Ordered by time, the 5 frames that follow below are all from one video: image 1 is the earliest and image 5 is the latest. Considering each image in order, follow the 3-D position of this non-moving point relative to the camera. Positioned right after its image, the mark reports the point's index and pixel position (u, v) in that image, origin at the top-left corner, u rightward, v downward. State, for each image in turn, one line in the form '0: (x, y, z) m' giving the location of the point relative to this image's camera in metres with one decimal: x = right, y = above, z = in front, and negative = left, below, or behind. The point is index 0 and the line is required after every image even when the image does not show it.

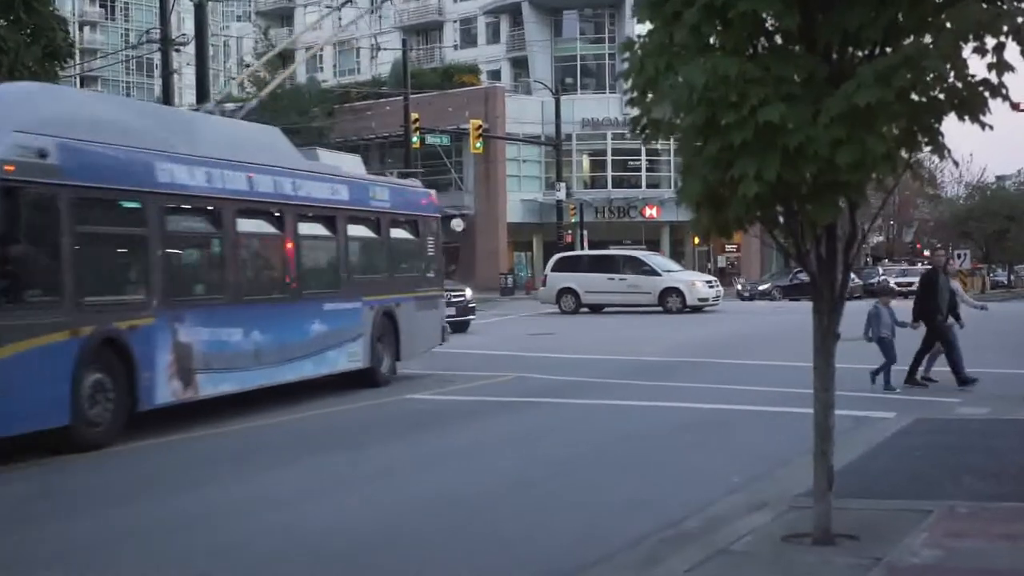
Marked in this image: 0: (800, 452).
0: (+2.8, -1.6, +11.6) m
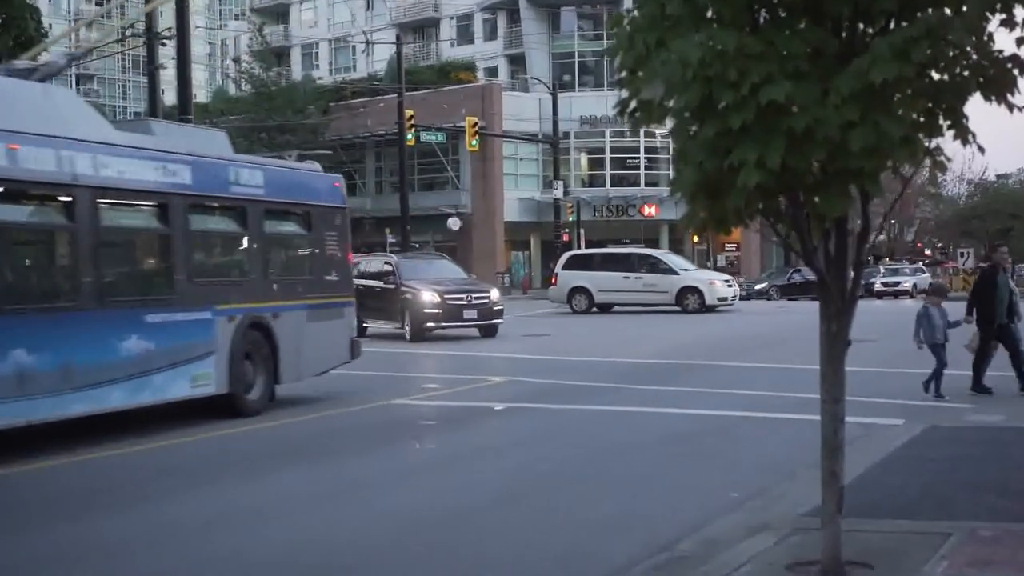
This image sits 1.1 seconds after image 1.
0: (+2.6, -1.6, +10.8) m
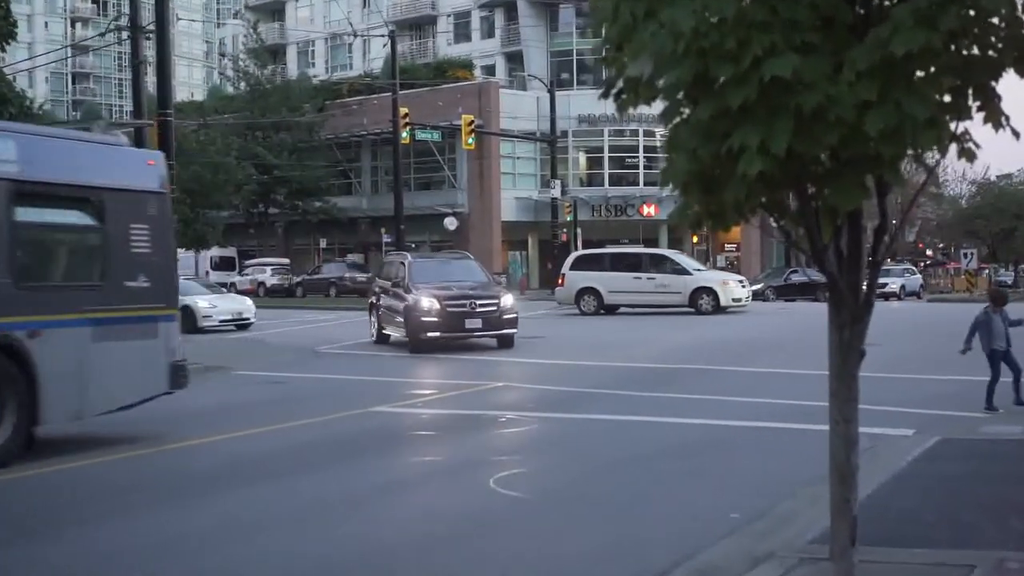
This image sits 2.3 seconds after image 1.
0: (+2.5, -1.6, +10.1) m
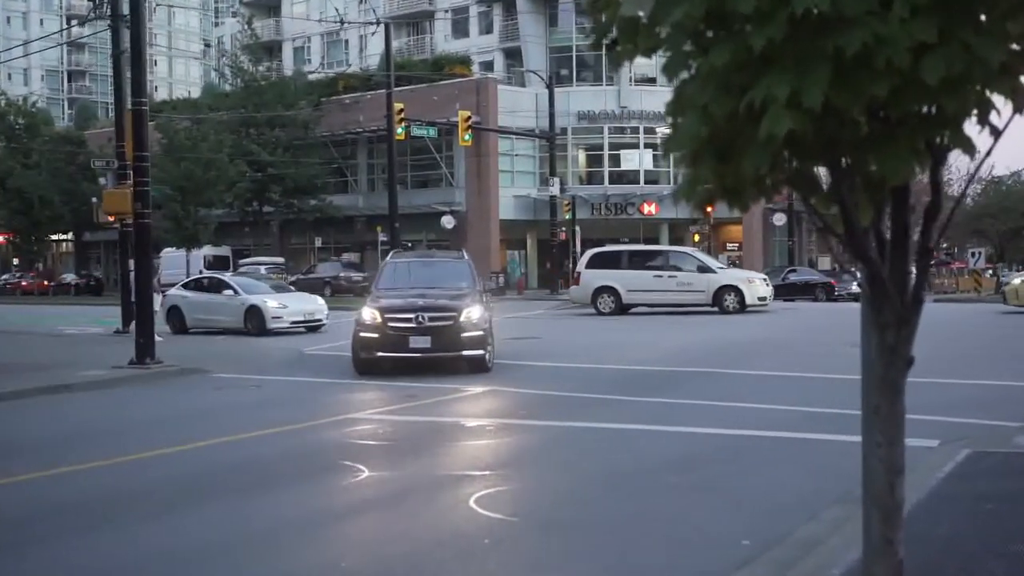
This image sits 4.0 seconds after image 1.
0: (+2.4, -1.6, +9.1) m
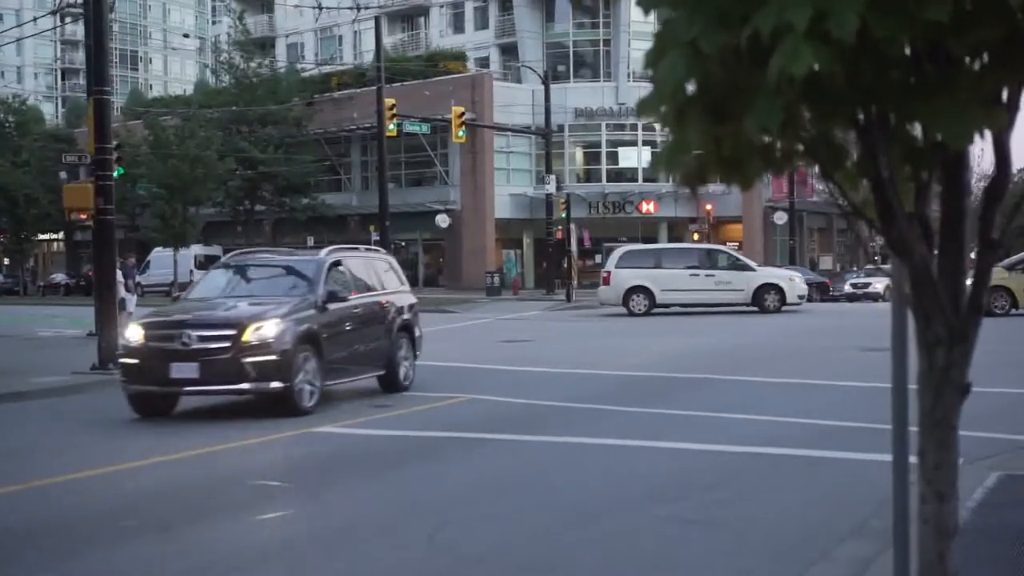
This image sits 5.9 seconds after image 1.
0: (+2.2, -1.6, +7.9) m
